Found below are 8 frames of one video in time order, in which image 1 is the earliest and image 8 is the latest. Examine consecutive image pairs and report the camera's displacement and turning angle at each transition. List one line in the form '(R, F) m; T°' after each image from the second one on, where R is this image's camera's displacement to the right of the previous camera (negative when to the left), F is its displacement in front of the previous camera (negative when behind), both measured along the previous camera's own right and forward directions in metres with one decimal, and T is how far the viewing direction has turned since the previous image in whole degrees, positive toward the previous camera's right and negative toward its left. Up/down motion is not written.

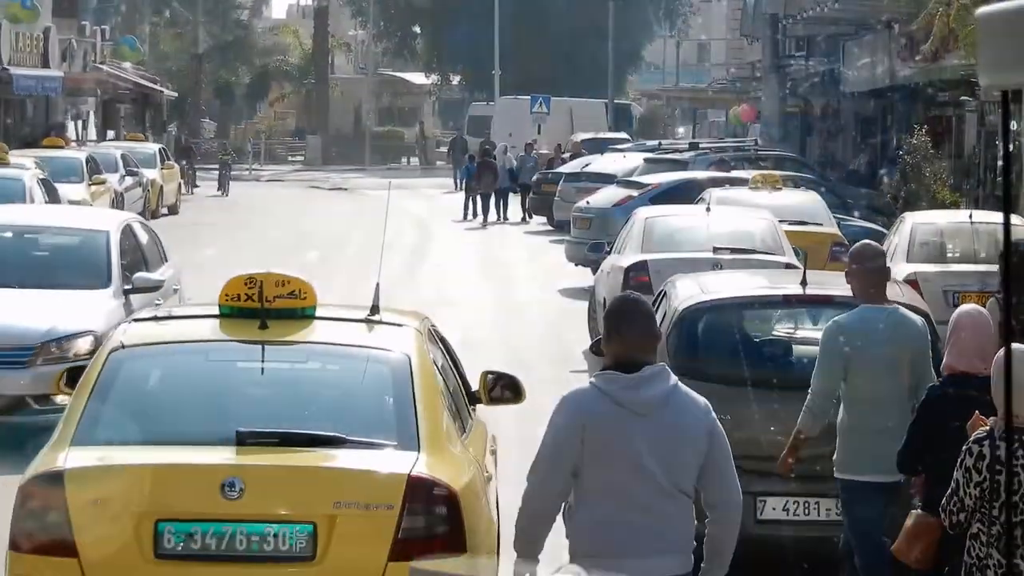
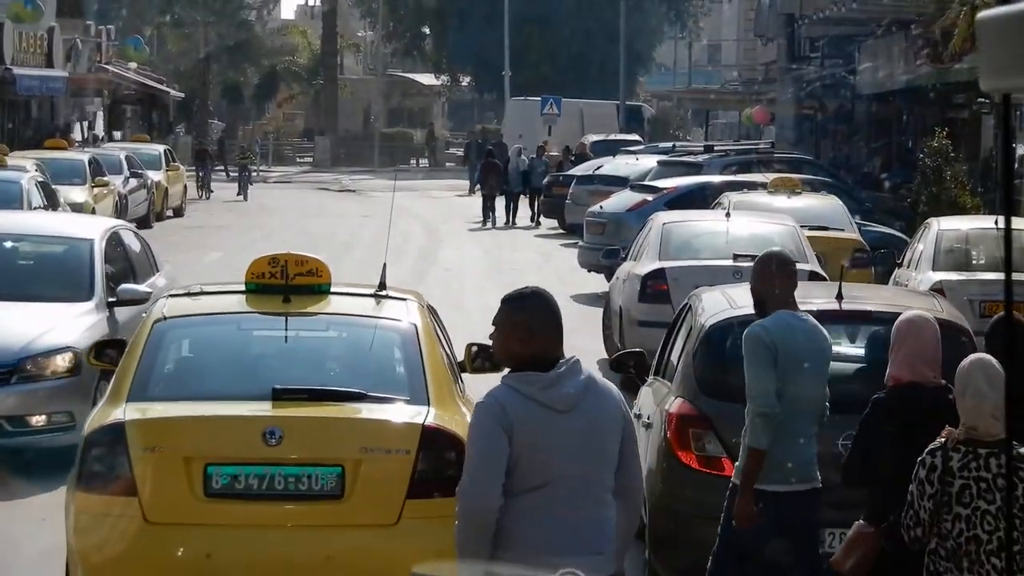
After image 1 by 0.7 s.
(0.0, +0.5) m; 0°
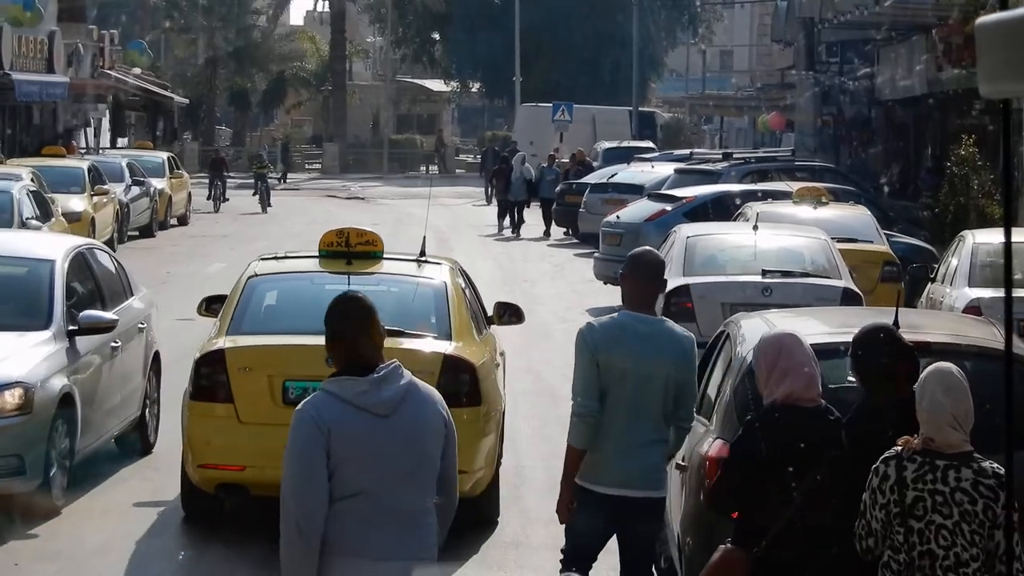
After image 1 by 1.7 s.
(0.0, +0.7) m; 0°
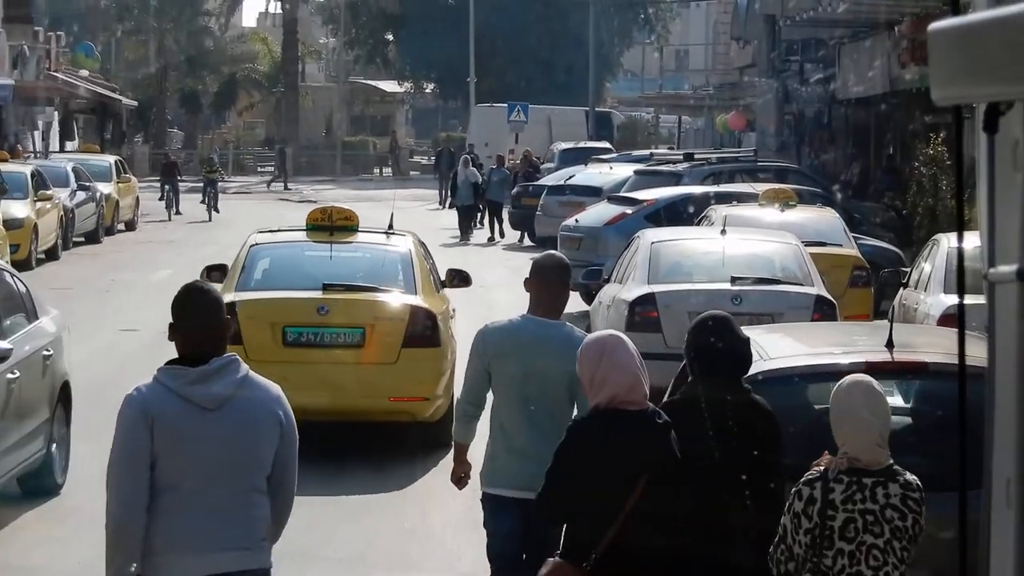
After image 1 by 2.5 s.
(0.0, +0.5) m; +2°
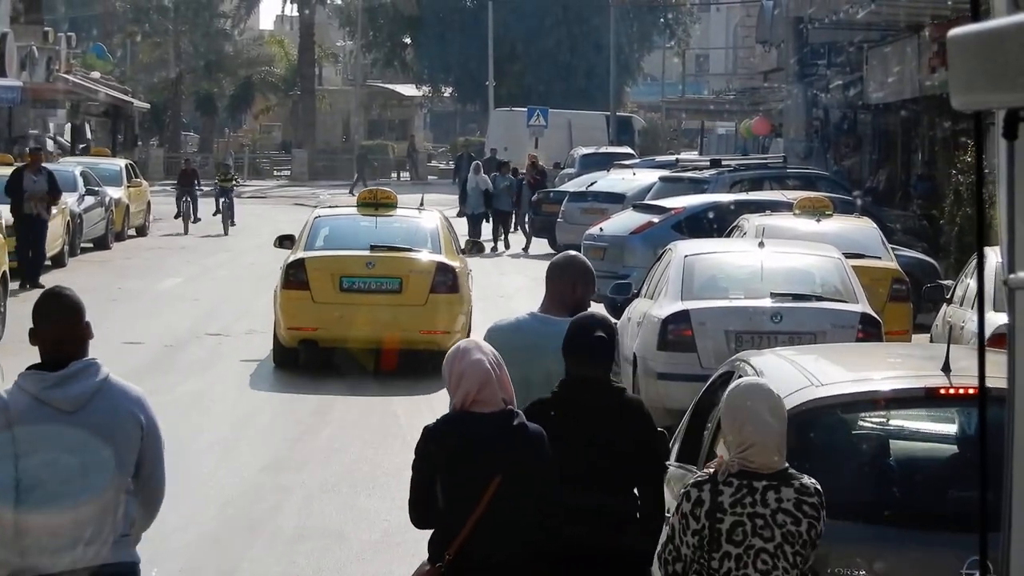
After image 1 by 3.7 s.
(0.0, +0.7) m; -1°
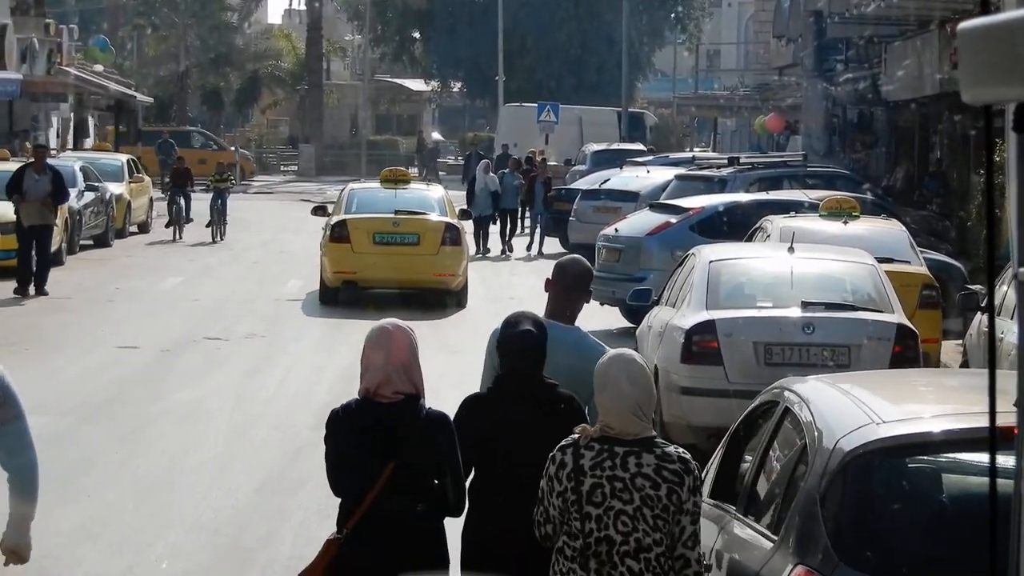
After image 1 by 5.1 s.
(0.0, +0.6) m; 0°
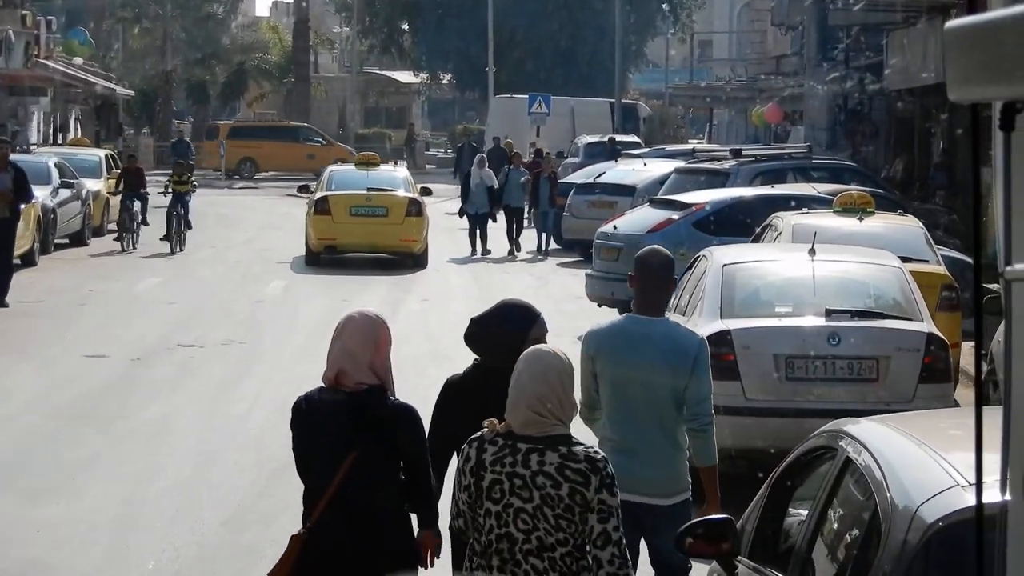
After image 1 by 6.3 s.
(0.0, +0.8) m; 0°
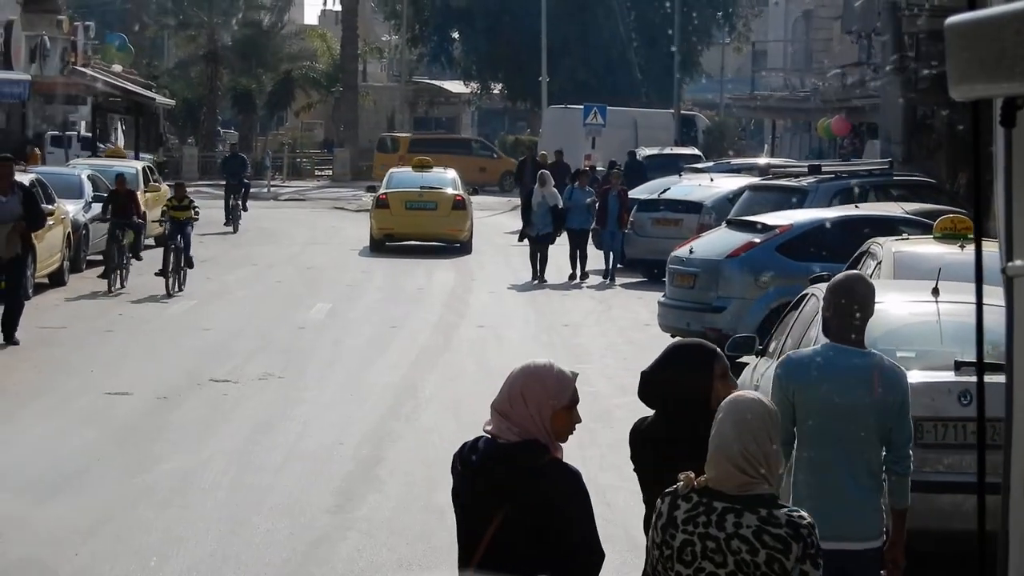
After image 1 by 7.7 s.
(-0.2, +1.3) m; -2°
